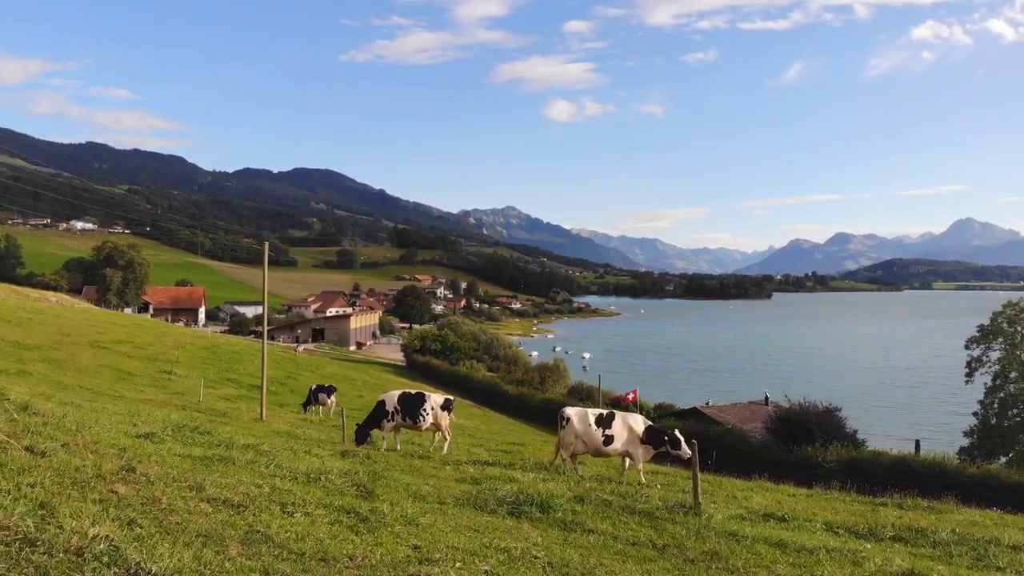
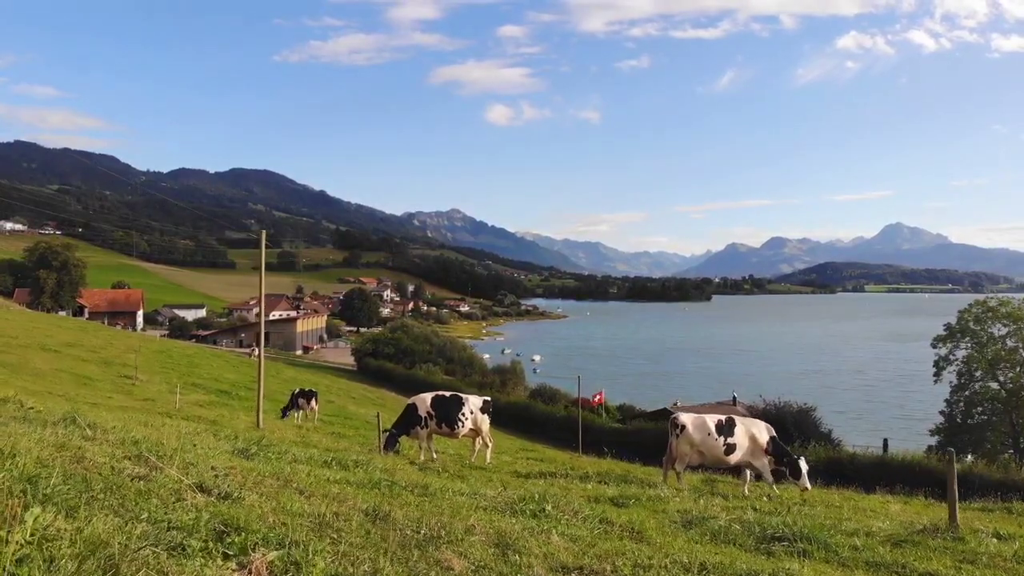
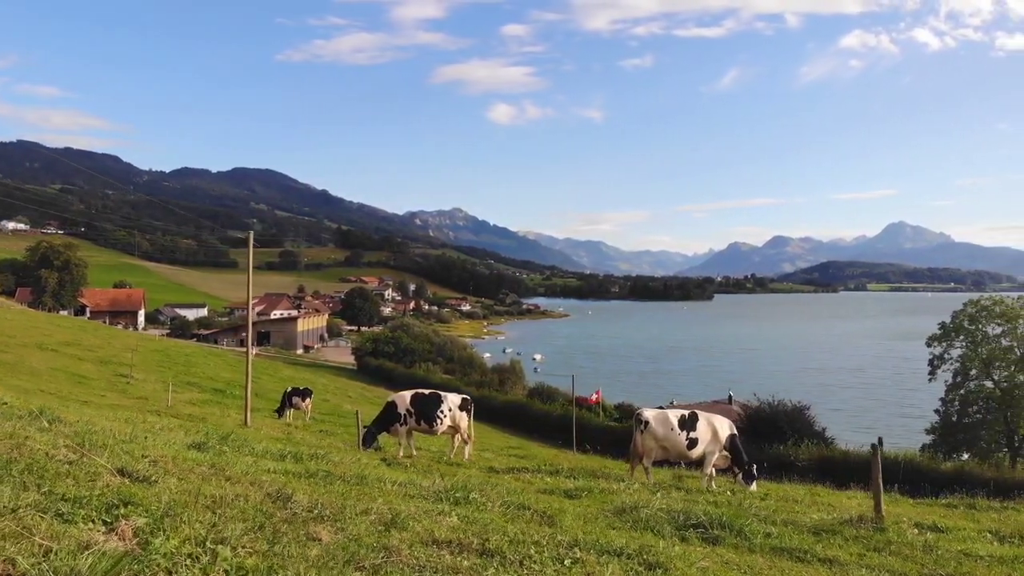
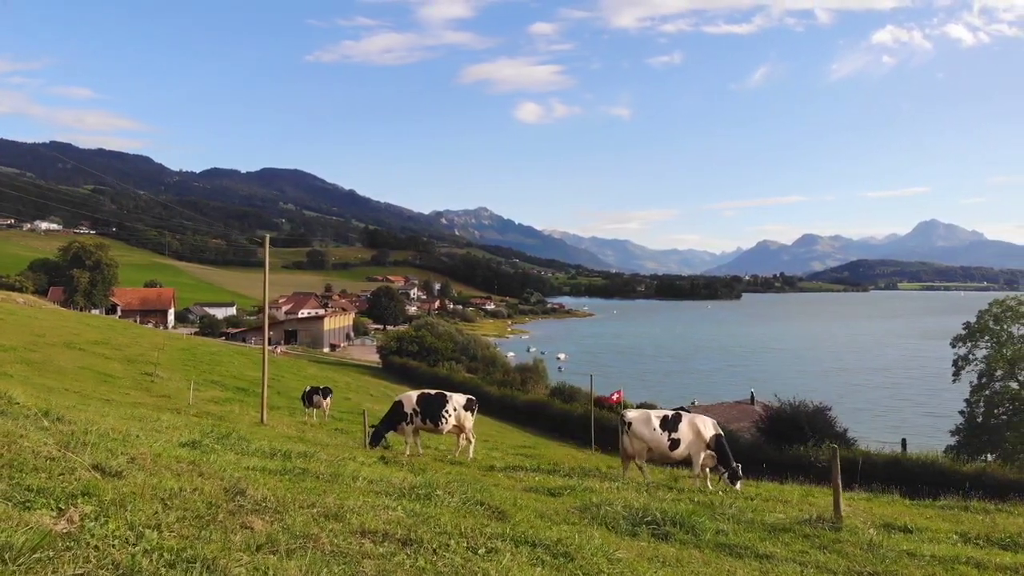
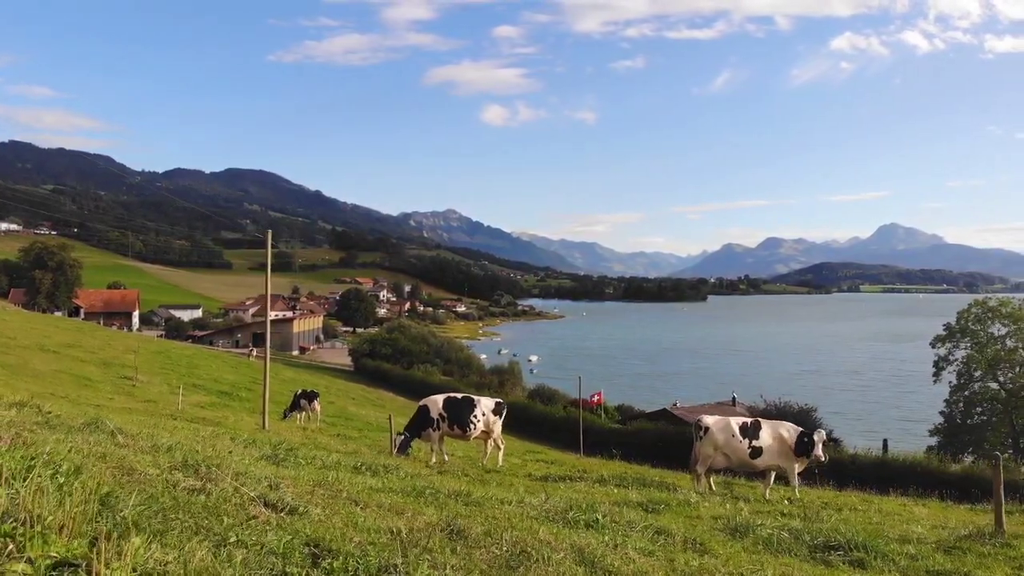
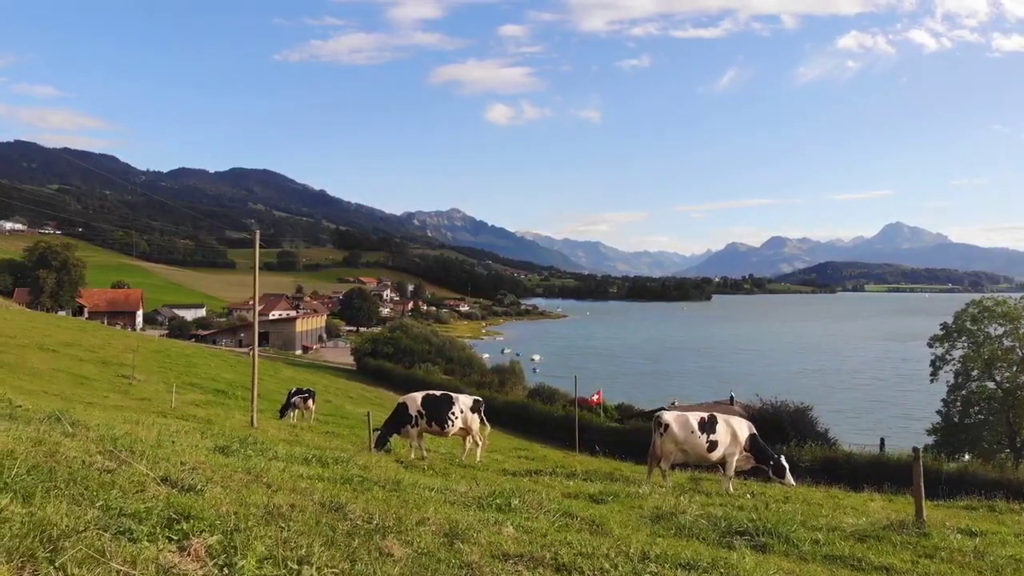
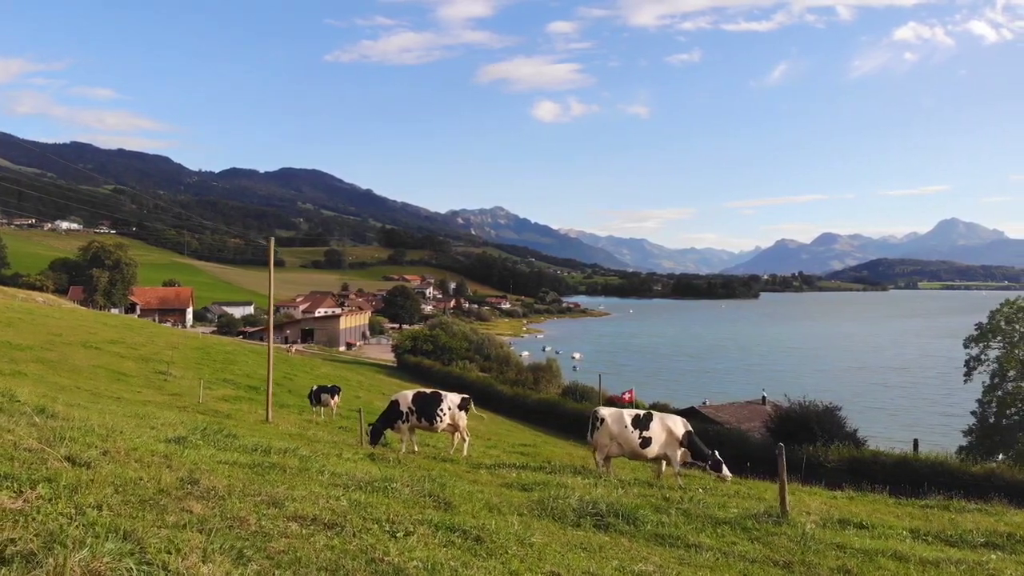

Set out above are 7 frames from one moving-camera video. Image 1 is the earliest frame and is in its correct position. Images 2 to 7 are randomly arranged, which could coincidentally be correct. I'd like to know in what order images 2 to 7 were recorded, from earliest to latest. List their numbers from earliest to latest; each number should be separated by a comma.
7, 4, 3, 6, 2, 5
